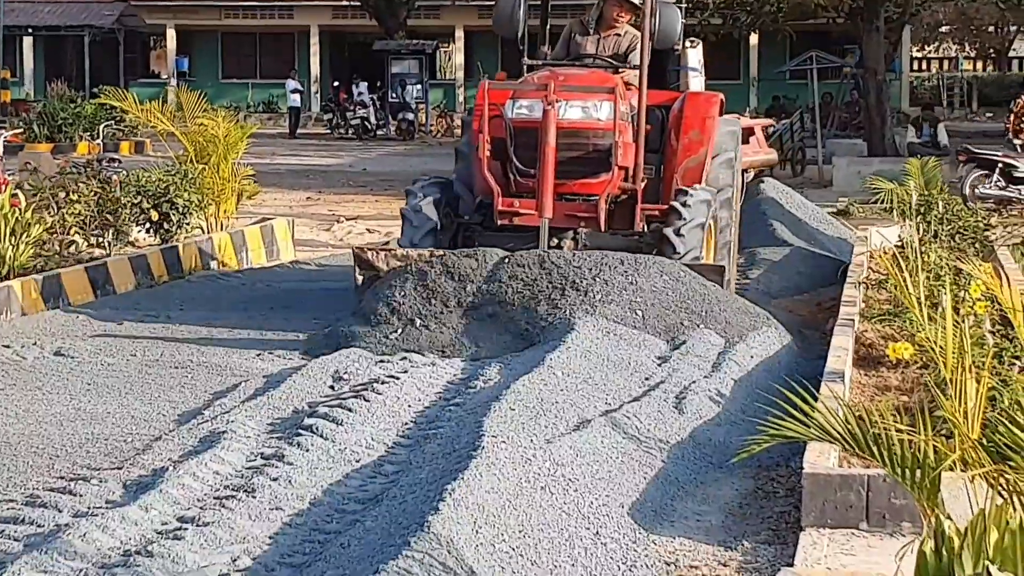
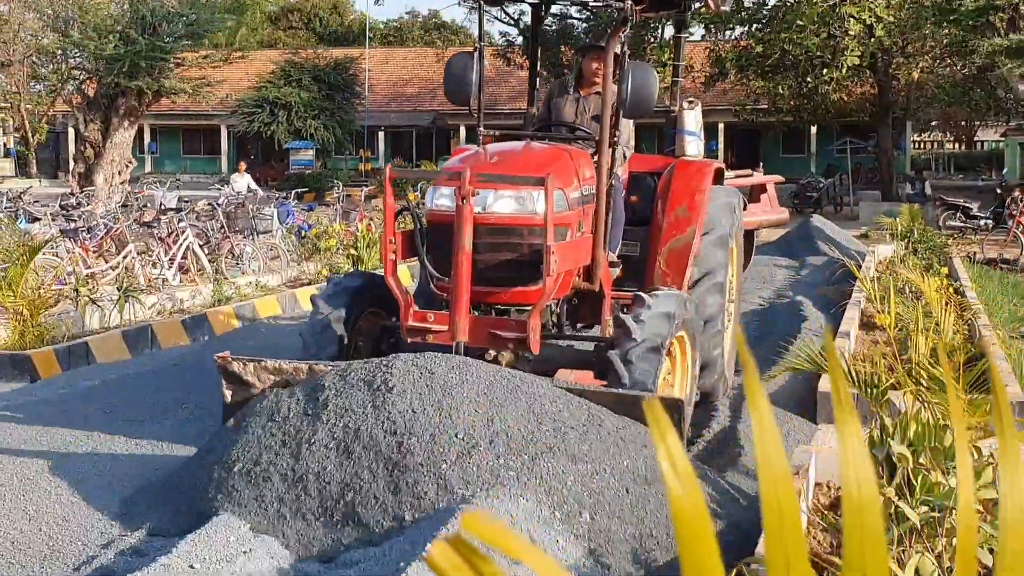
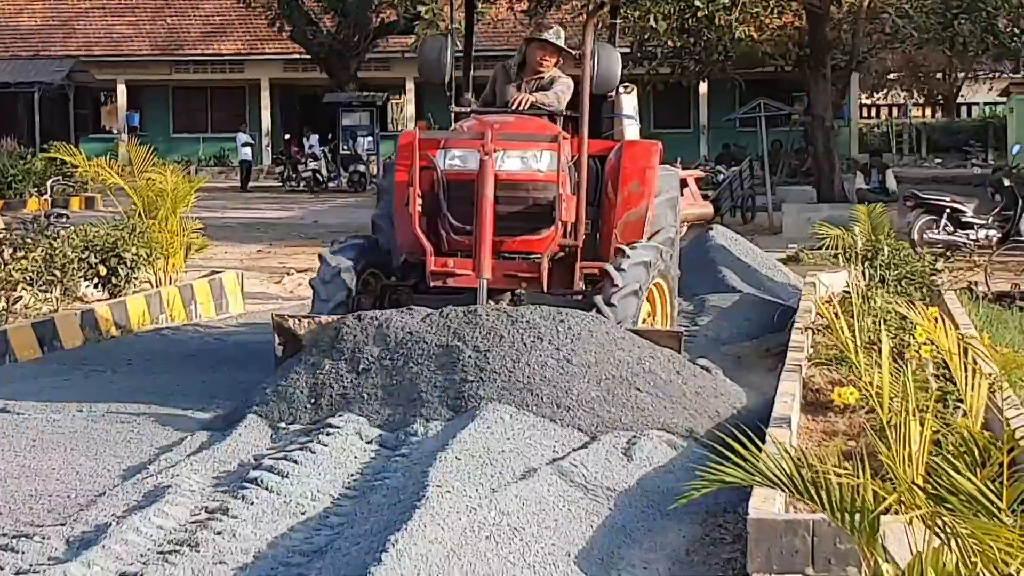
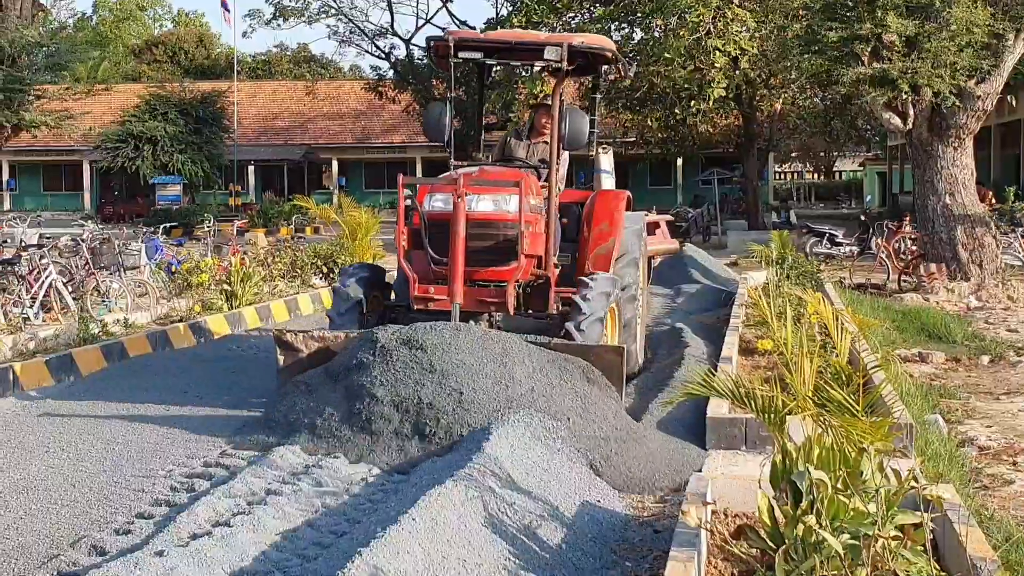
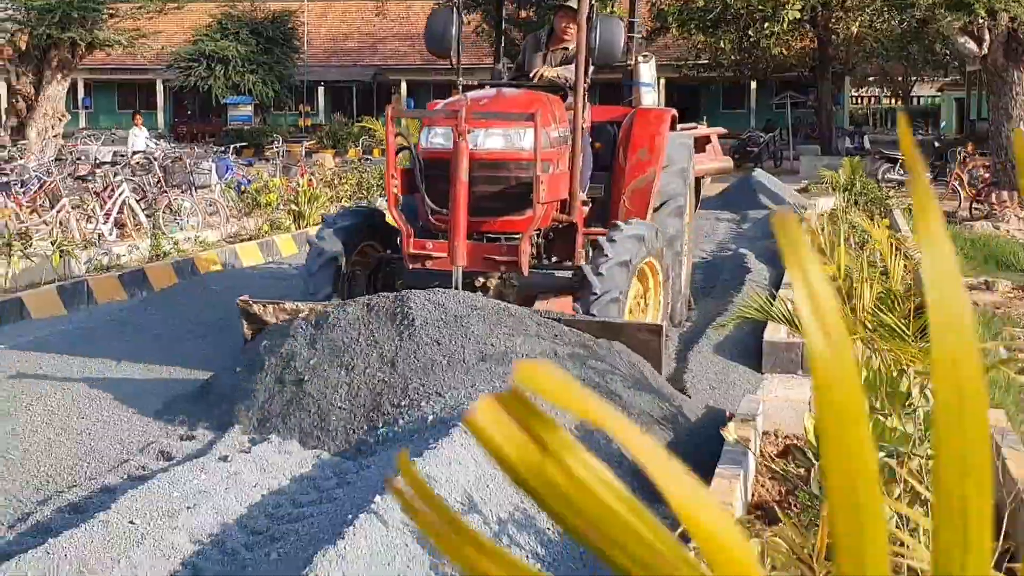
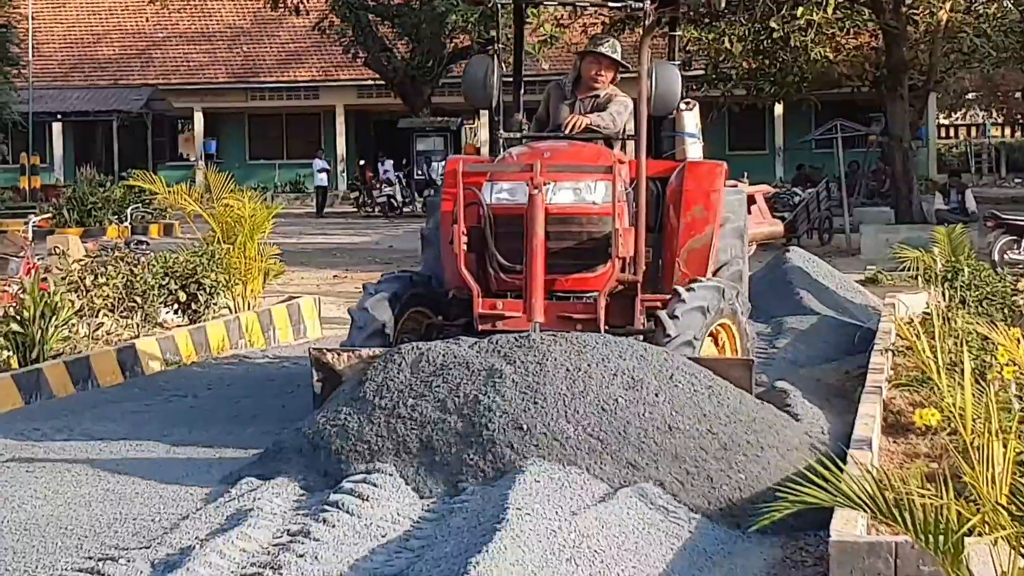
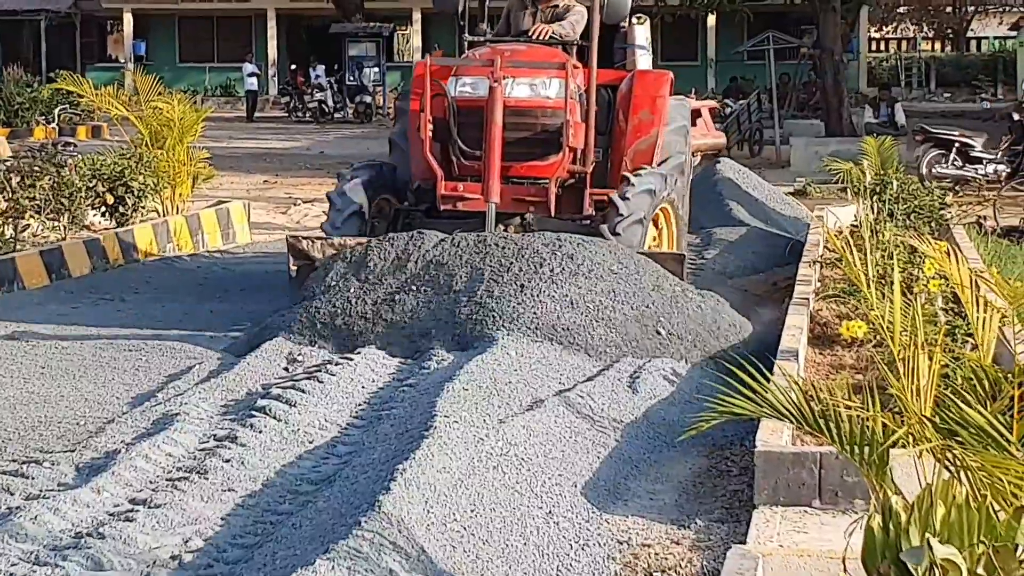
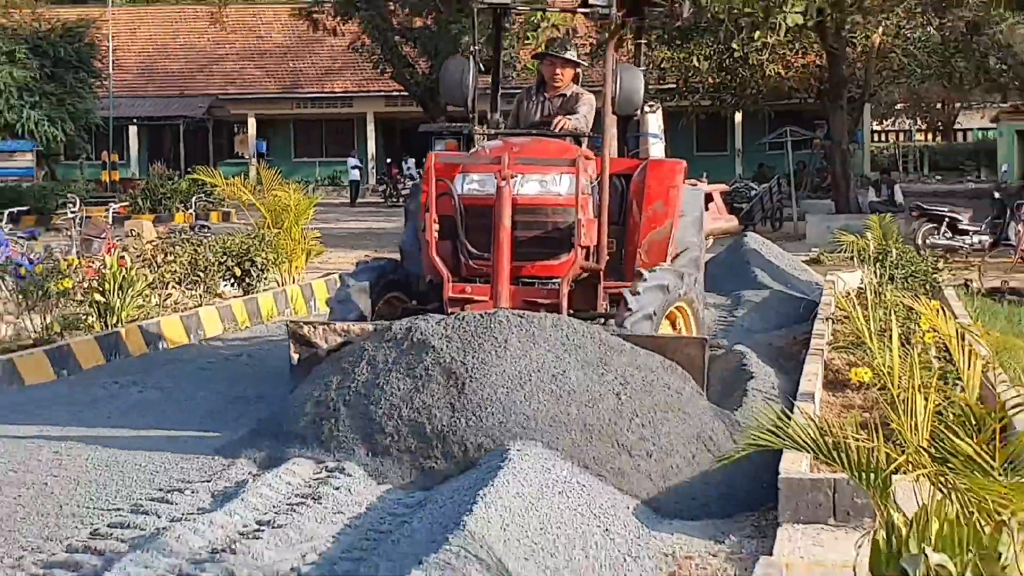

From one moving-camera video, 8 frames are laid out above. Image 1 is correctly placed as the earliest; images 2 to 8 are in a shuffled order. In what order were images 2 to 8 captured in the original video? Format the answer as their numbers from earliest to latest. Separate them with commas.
7, 3, 6, 8, 4, 5, 2
